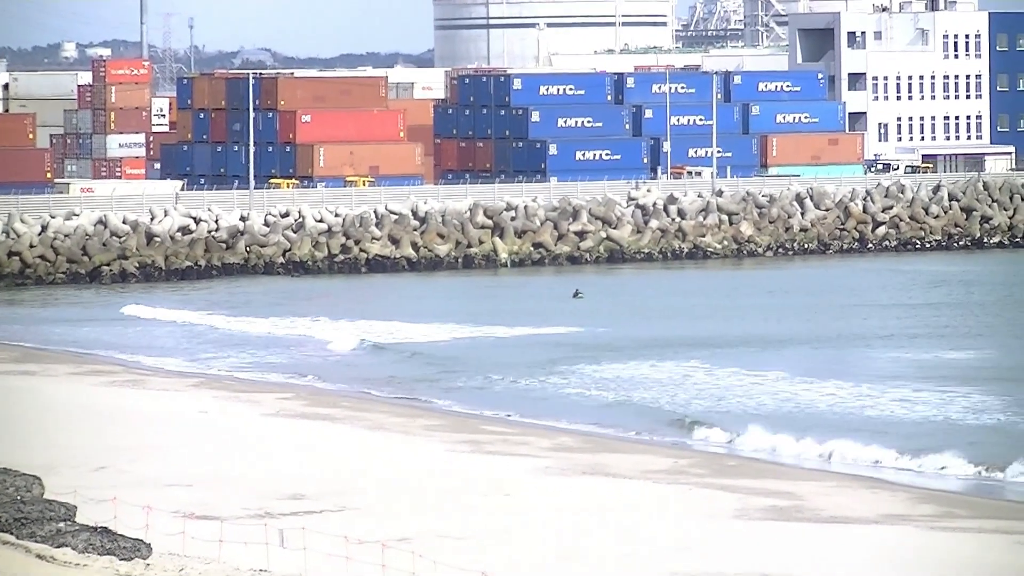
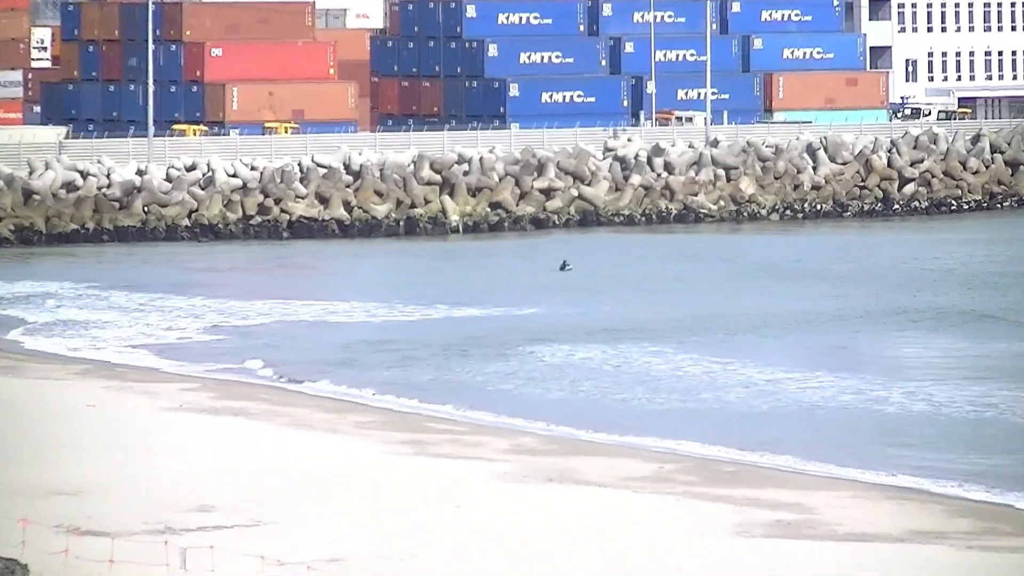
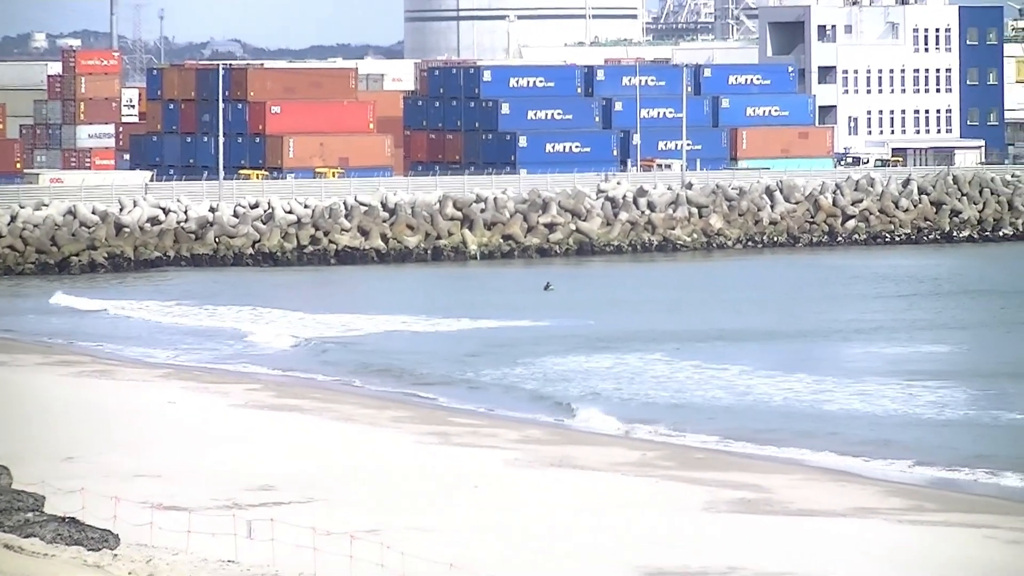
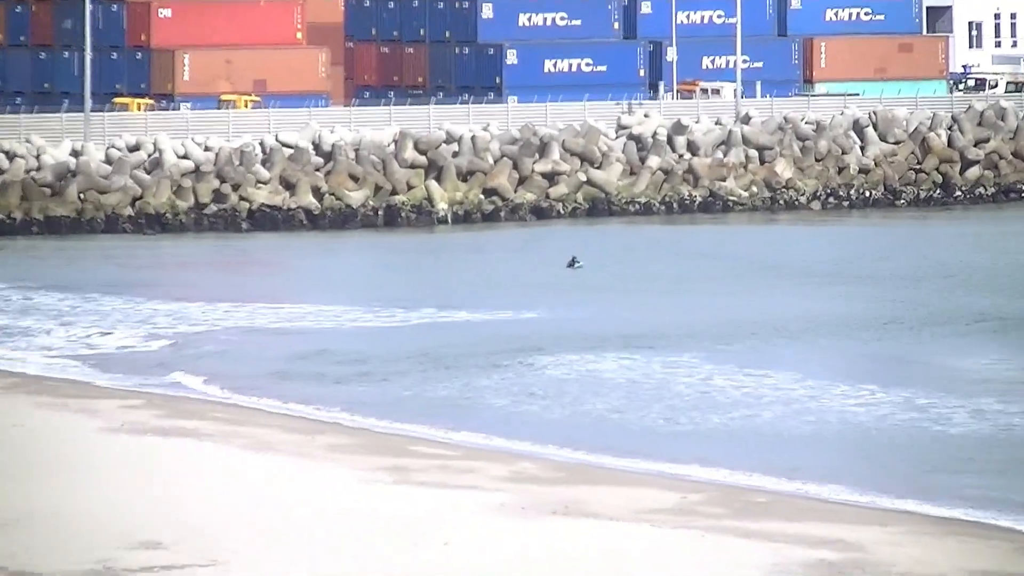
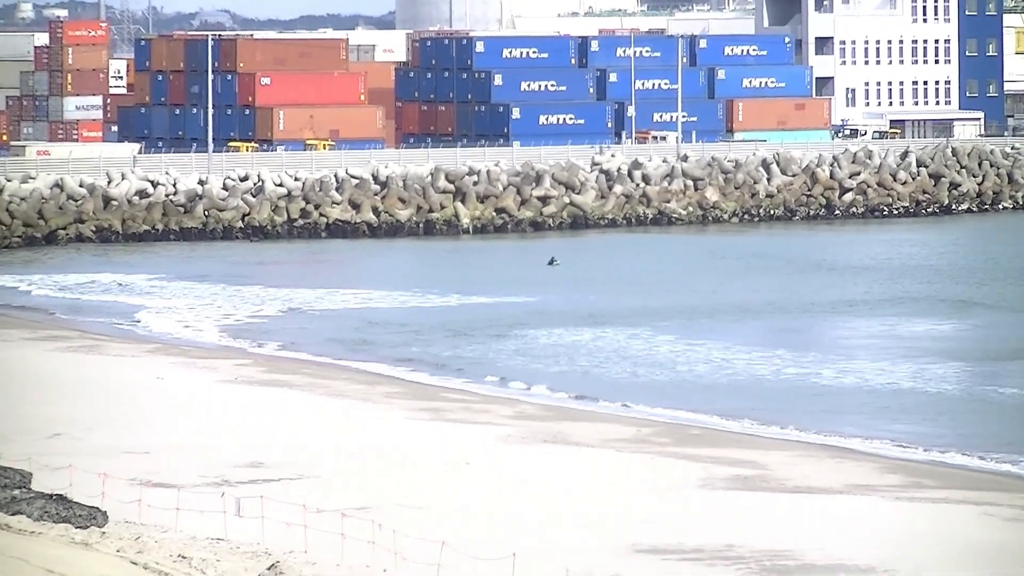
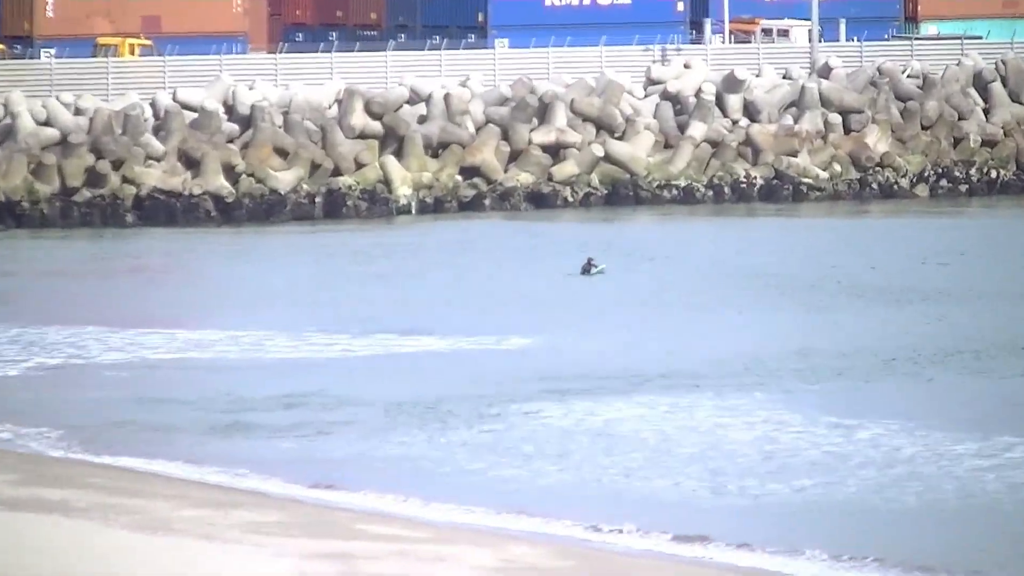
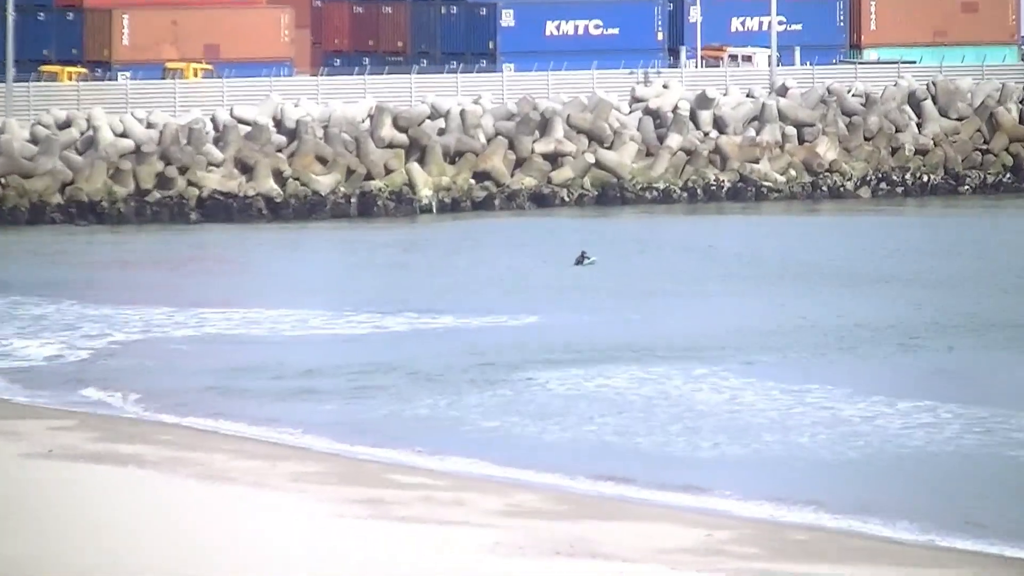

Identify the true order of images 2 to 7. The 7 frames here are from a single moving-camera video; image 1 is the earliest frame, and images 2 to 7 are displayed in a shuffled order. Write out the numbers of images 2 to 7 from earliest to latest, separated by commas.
3, 5, 2, 4, 7, 6
